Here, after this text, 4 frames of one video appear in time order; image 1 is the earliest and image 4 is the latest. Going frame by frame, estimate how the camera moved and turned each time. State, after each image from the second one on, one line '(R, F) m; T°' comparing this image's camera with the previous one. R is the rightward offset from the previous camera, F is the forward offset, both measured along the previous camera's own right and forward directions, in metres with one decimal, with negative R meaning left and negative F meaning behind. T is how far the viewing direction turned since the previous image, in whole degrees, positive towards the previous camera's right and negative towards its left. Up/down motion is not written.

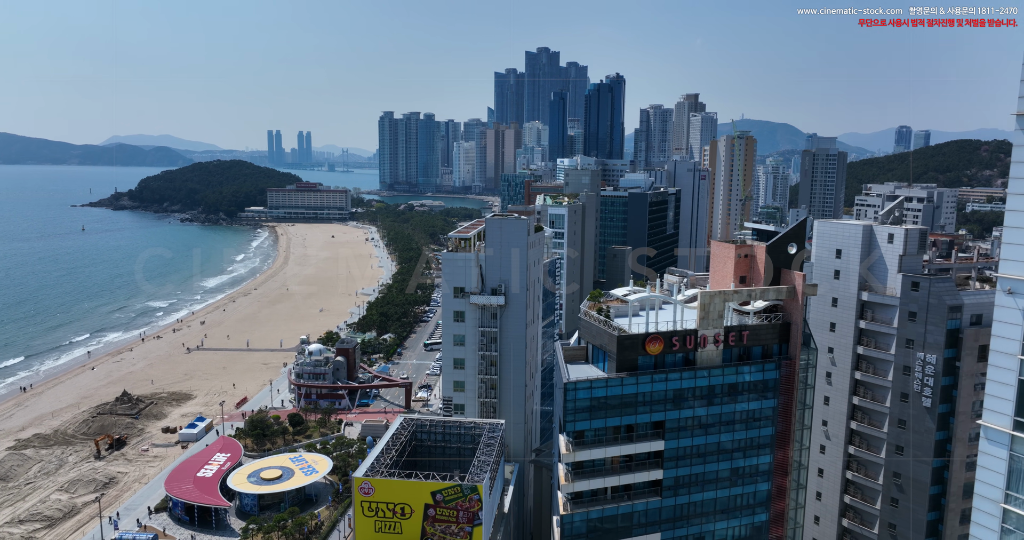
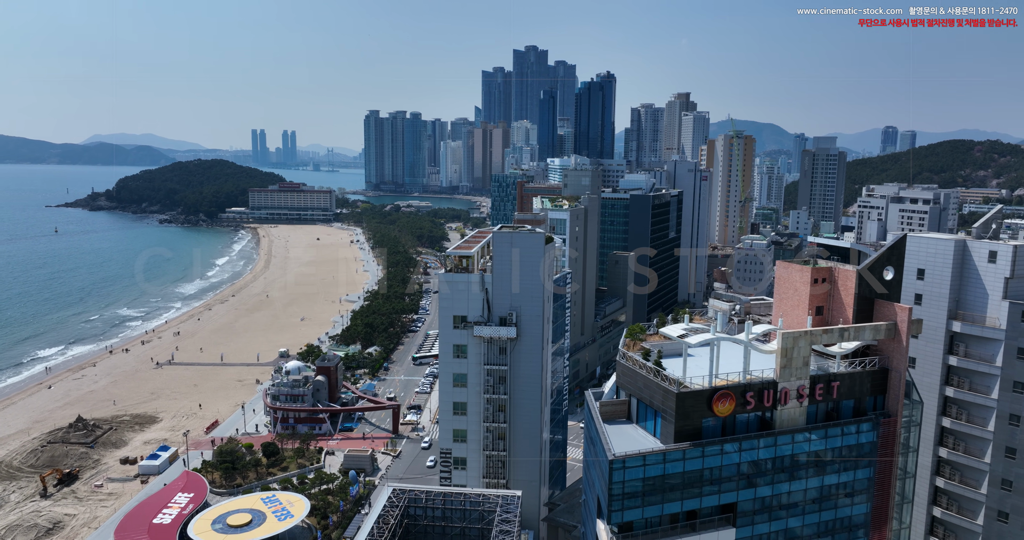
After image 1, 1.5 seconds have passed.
(-0.7, +4.1) m; +1°
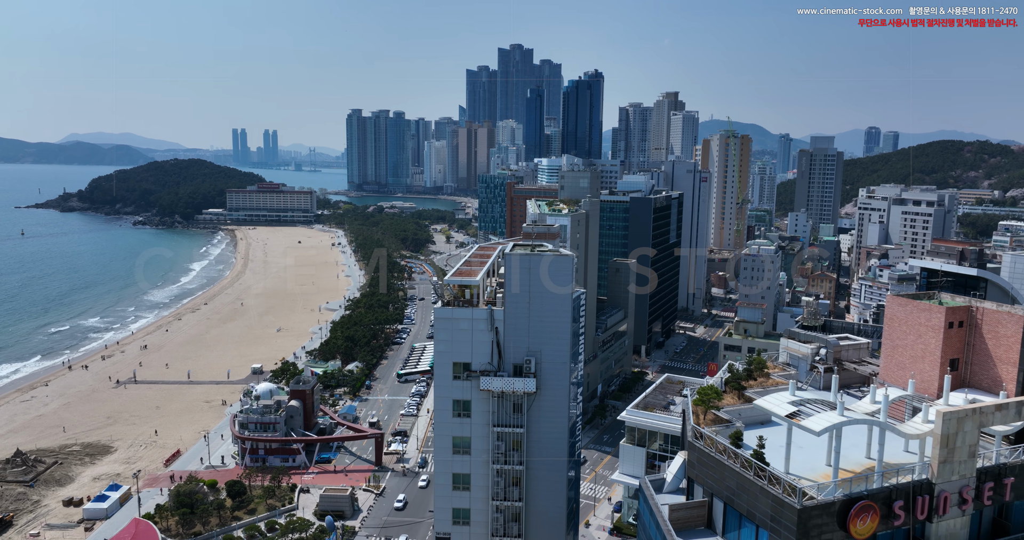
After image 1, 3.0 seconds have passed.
(-0.7, +4.3) m; +1°
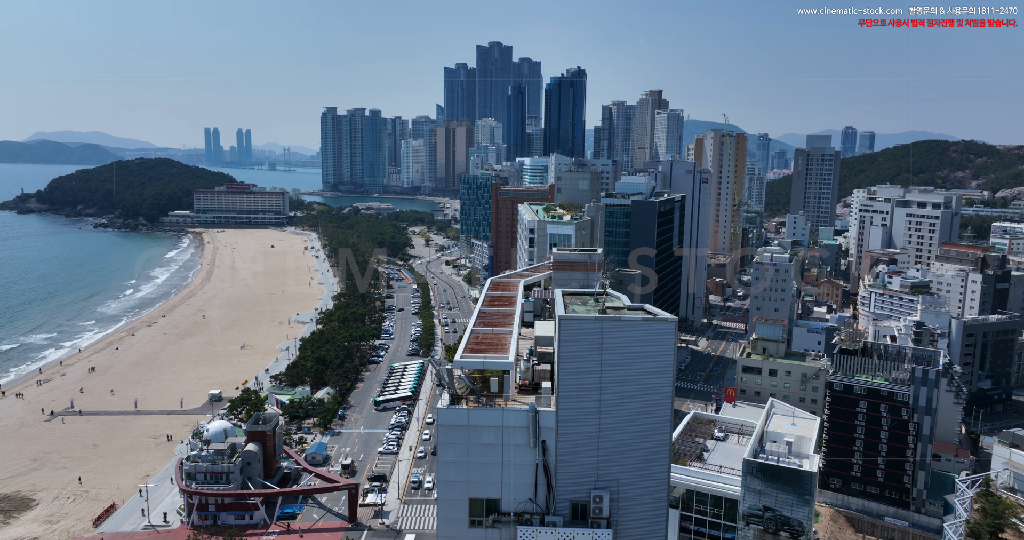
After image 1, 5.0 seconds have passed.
(-1.0, +5.8) m; +2°
